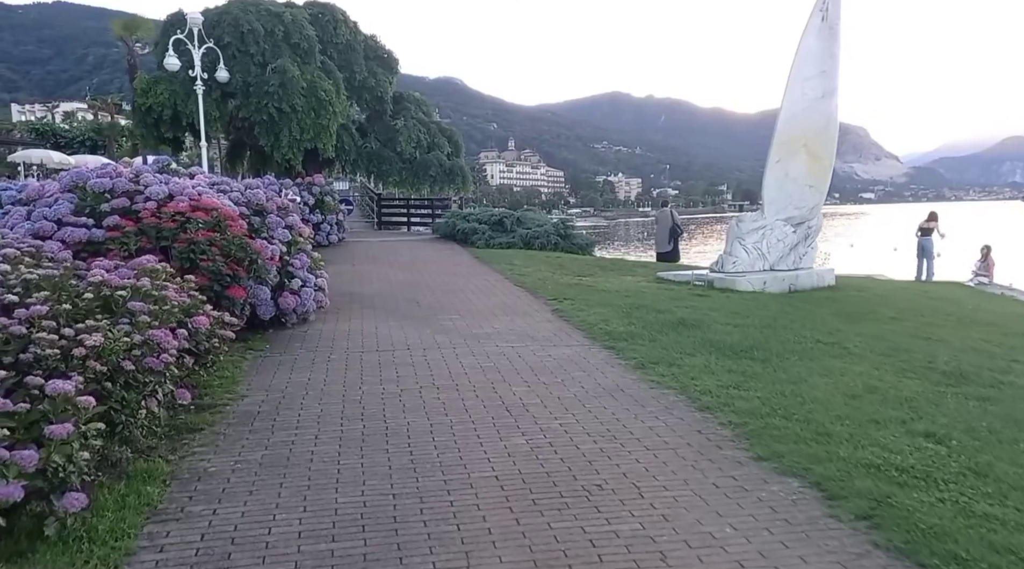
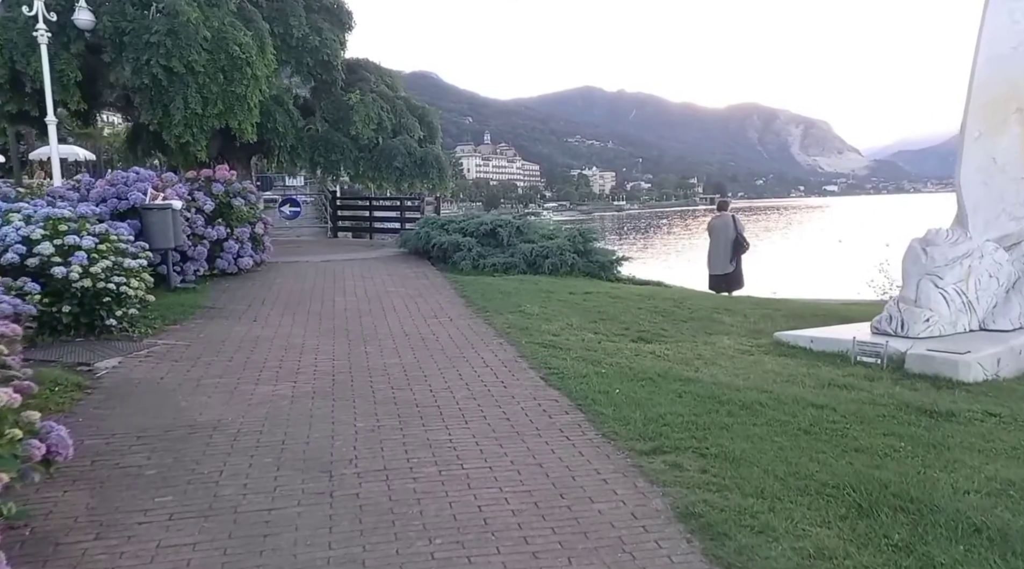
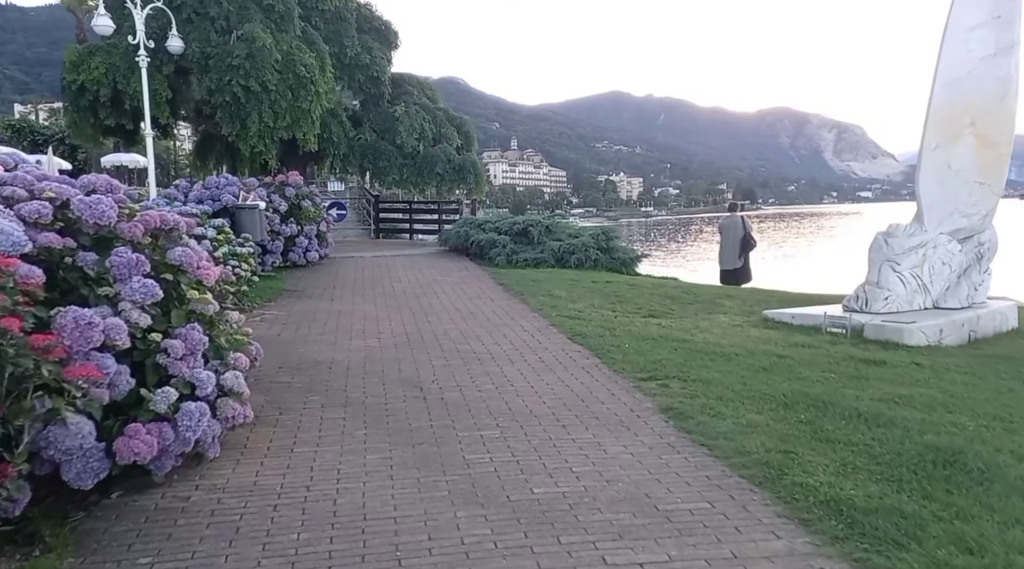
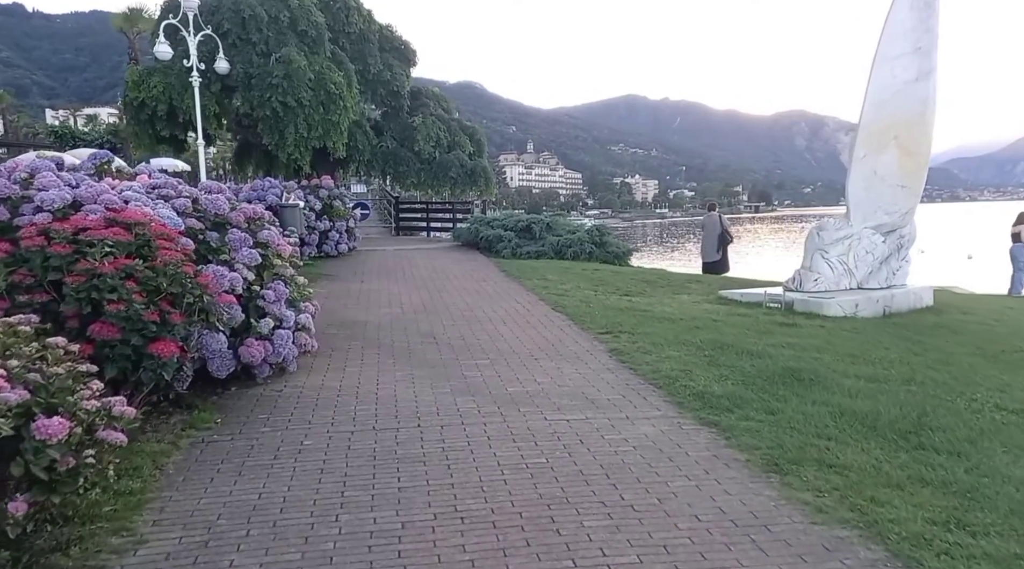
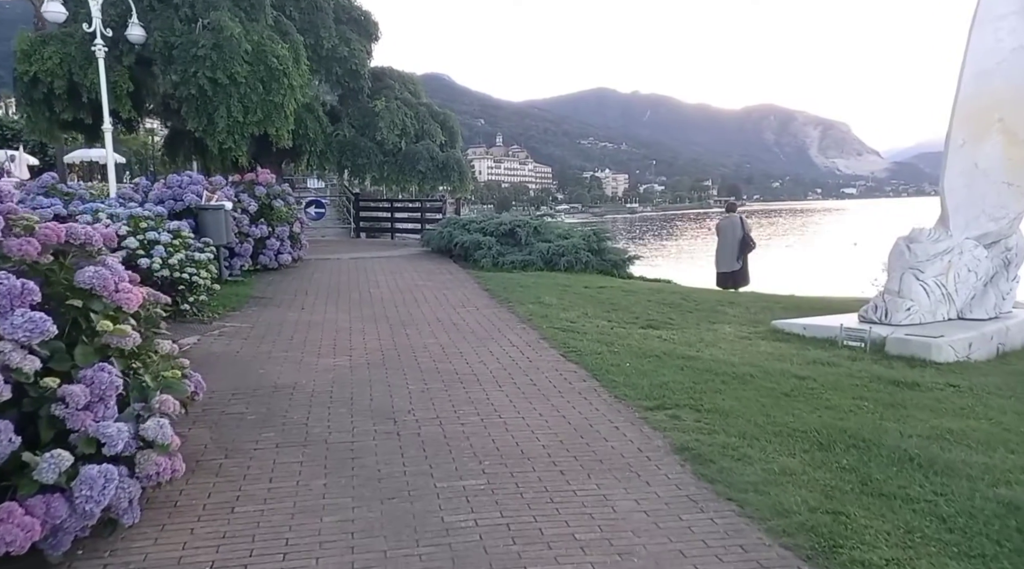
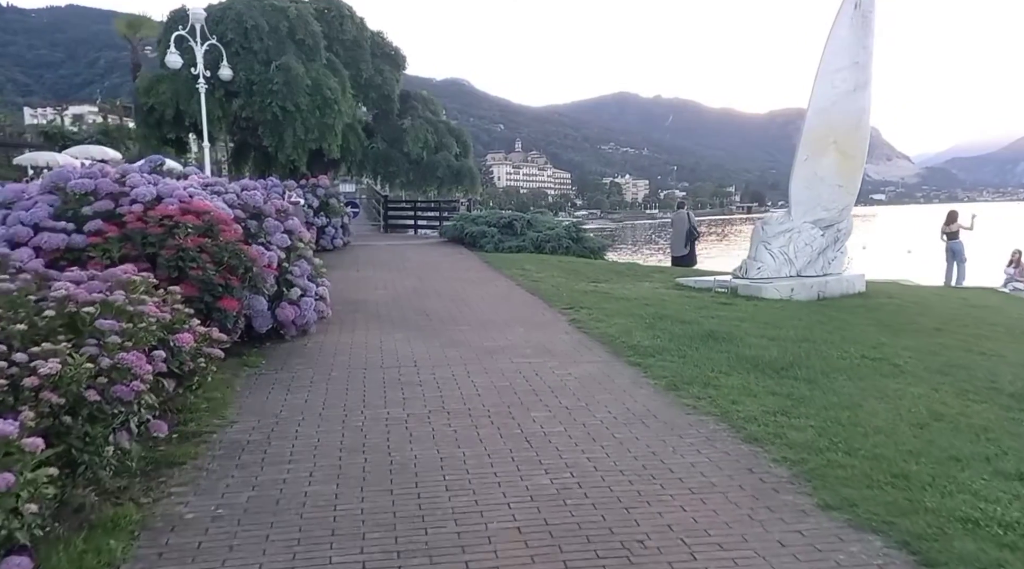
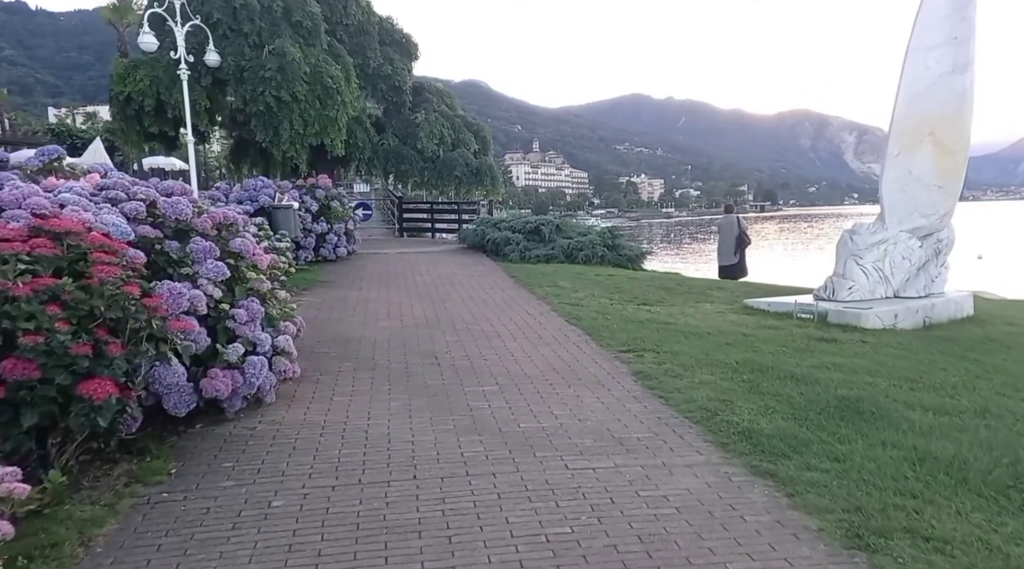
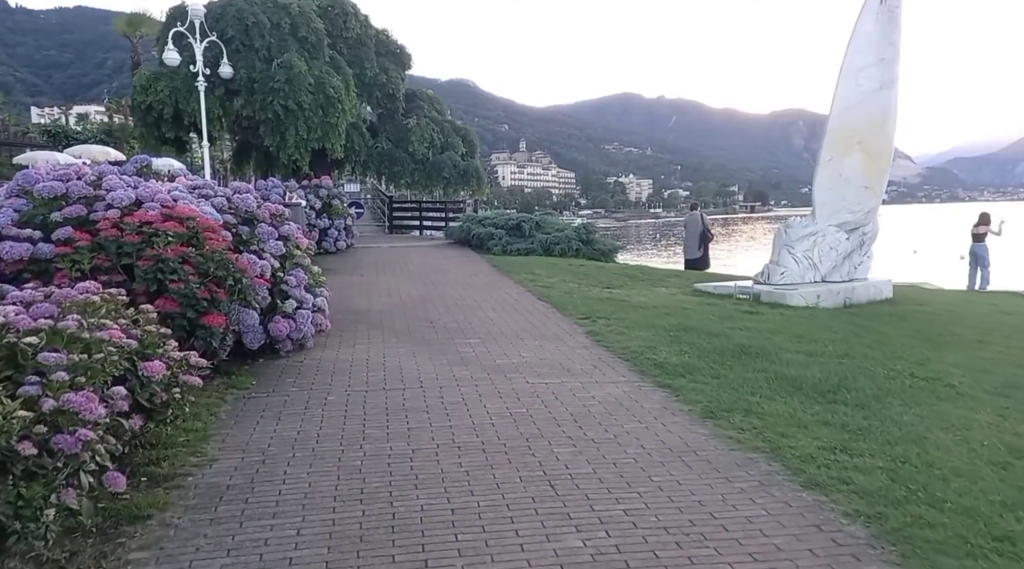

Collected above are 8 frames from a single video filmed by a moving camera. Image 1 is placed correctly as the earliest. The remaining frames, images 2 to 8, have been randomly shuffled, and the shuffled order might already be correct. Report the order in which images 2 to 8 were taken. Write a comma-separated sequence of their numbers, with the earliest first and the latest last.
6, 8, 4, 7, 3, 5, 2
